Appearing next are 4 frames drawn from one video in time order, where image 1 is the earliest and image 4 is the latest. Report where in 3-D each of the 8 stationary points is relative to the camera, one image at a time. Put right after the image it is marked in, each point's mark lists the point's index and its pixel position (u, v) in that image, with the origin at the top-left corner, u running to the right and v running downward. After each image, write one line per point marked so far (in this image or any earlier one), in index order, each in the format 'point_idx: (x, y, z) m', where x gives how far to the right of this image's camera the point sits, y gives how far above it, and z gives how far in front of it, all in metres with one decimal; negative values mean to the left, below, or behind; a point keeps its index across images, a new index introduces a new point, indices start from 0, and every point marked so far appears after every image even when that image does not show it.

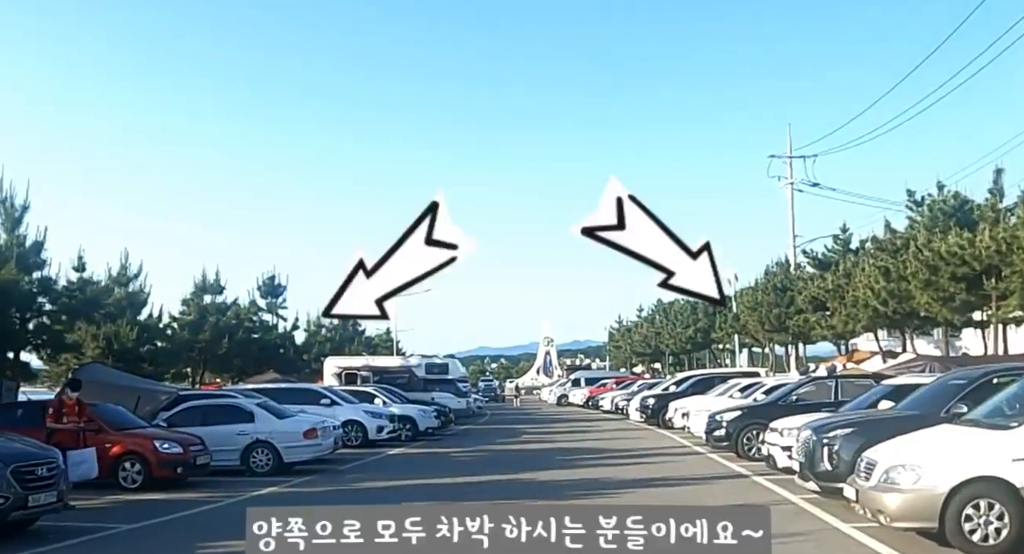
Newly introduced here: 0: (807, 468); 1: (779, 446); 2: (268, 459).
0: (+3.7, -2.4, +13.2) m
1: (+4.0, -2.6, +15.9) m
2: (-4.6, -3.4, +19.7) m
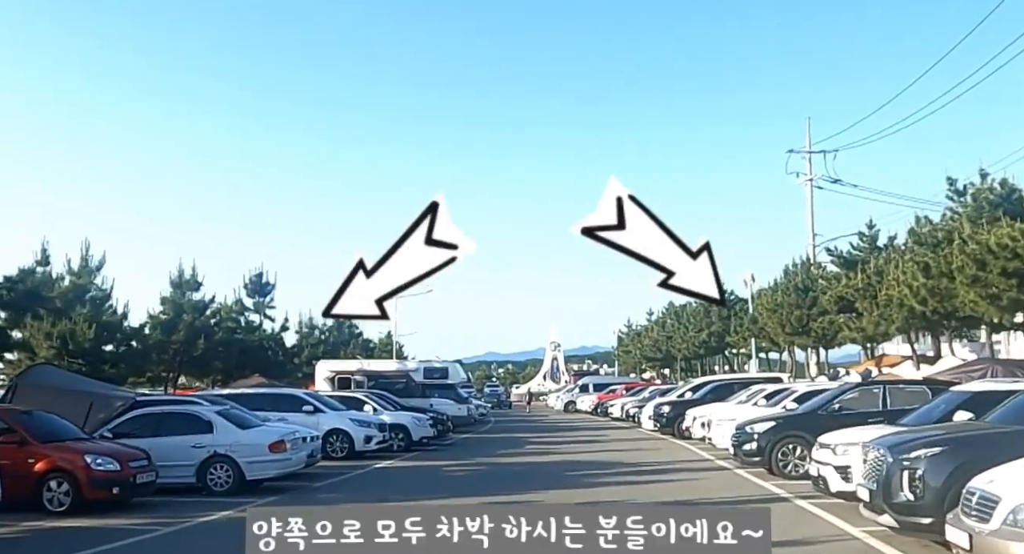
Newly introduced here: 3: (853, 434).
0: (+3.6, -2.2, +10.5) m
1: (+4.0, -2.4, +13.1) m
2: (-4.6, -3.2, +17.0) m
3: (+4.3, -2.0, +13.4) m
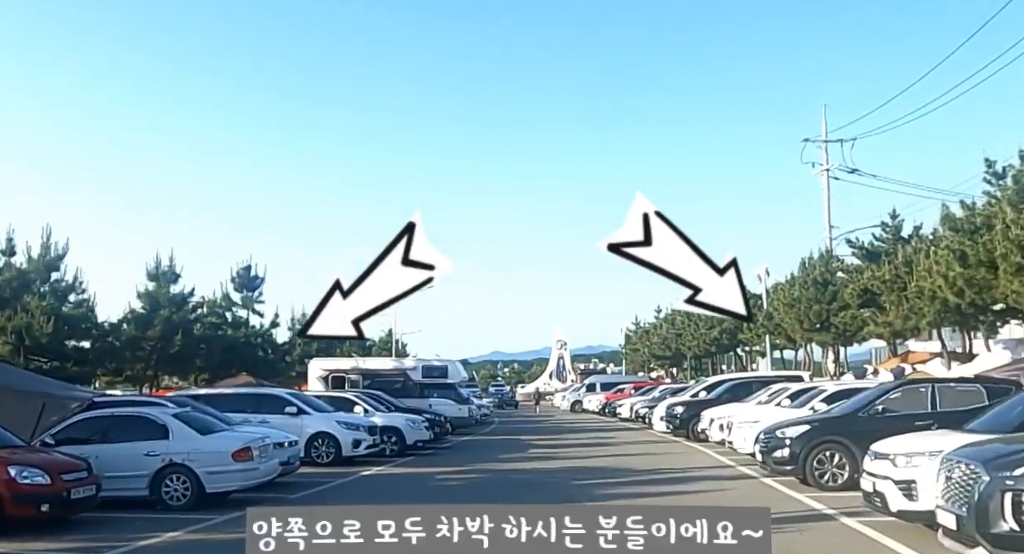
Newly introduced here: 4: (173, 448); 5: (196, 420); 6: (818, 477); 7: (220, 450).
0: (+3.6, -1.9, +8.3) m
1: (+4.0, -2.1, +10.9) m
2: (-4.6, -3.0, +14.9) m
3: (+4.3, -1.7, +11.2) m
4: (-4.8, -2.4, +14.9) m
5: (-4.7, -2.1, +15.8) m
6: (+4.8, -3.1, +16.3) m
7: (-4.2, -2.5, +15.0) m
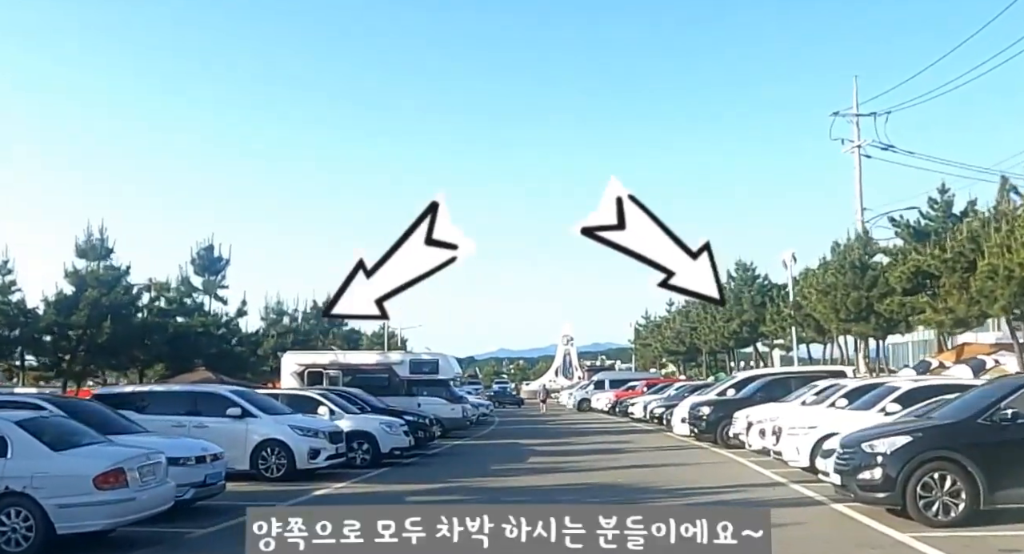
0: (+3.4, -1.4, +3.7) m
1: (+3.8, -1.6, +6.4) m
2: (-4.8, -2.5, +10.4) m
3: (+4.1, -1.2, +6.6) m
4: (-5.0, -1.9, +10.4) m
5: (-4.9, -1.6, +11.3) m
6: (+4.6, -2.6, +11.8) m
7: (-4.3, -2.0, +10.5) m
